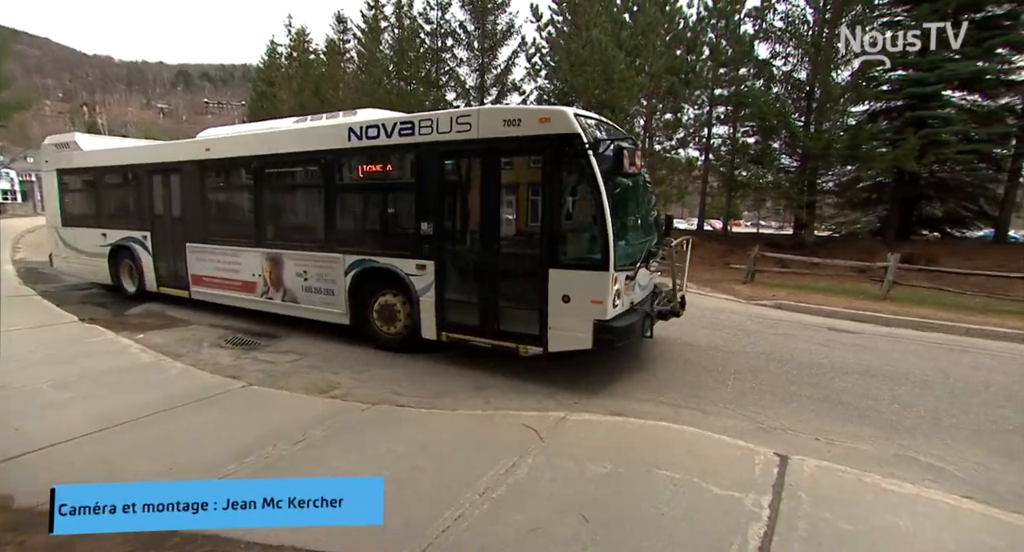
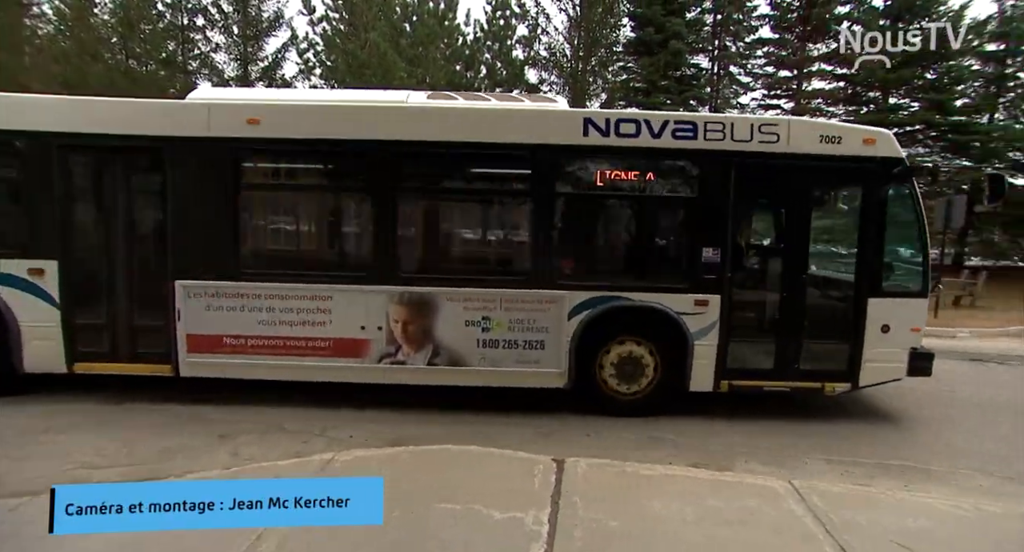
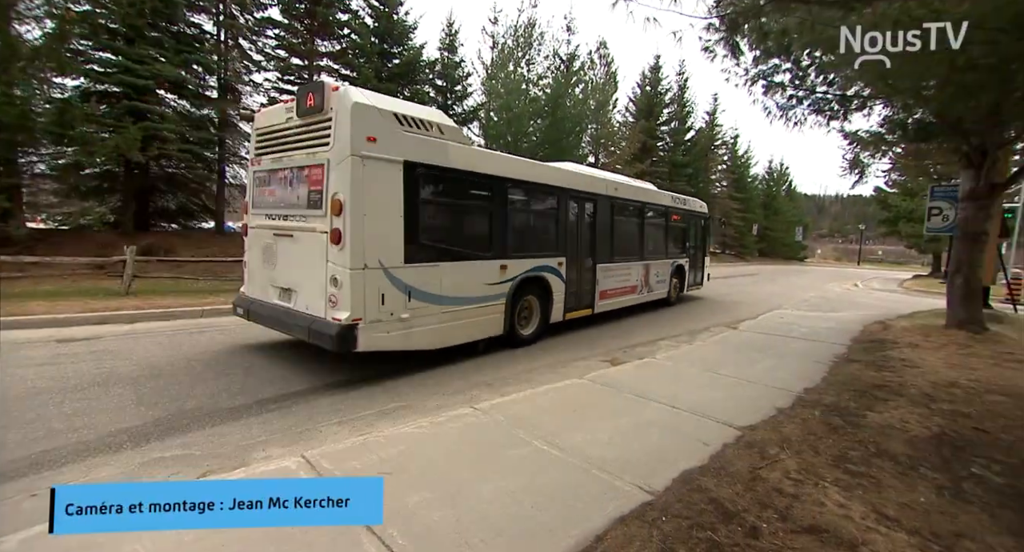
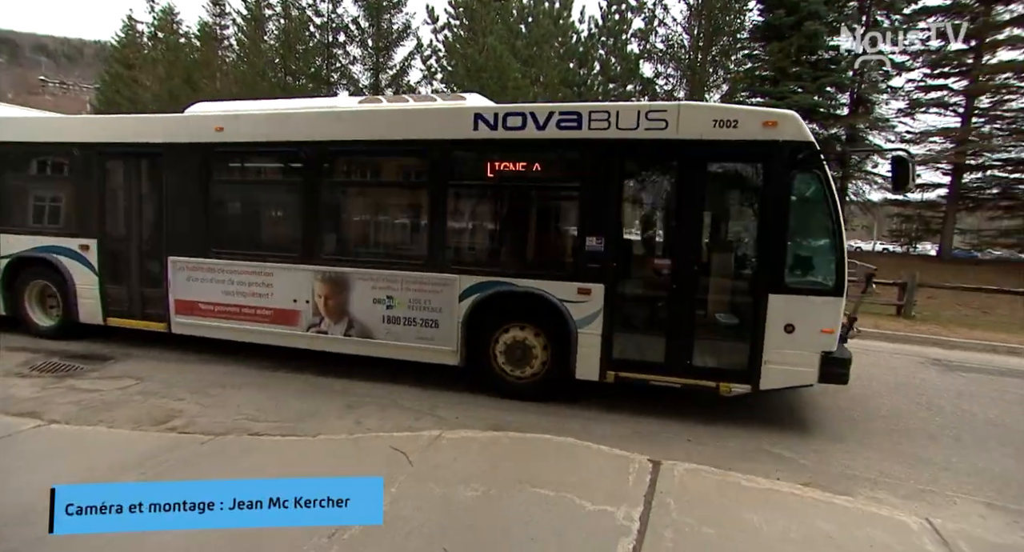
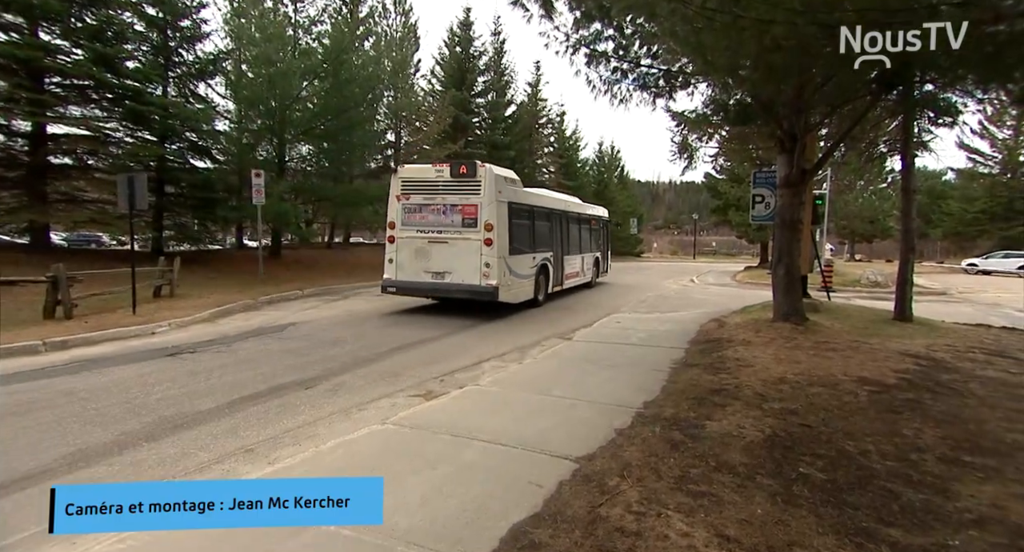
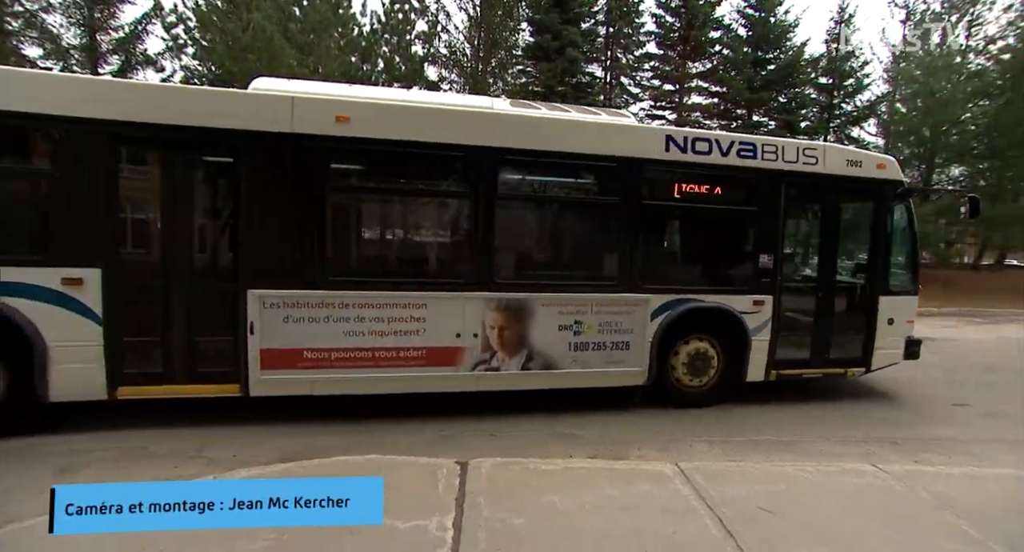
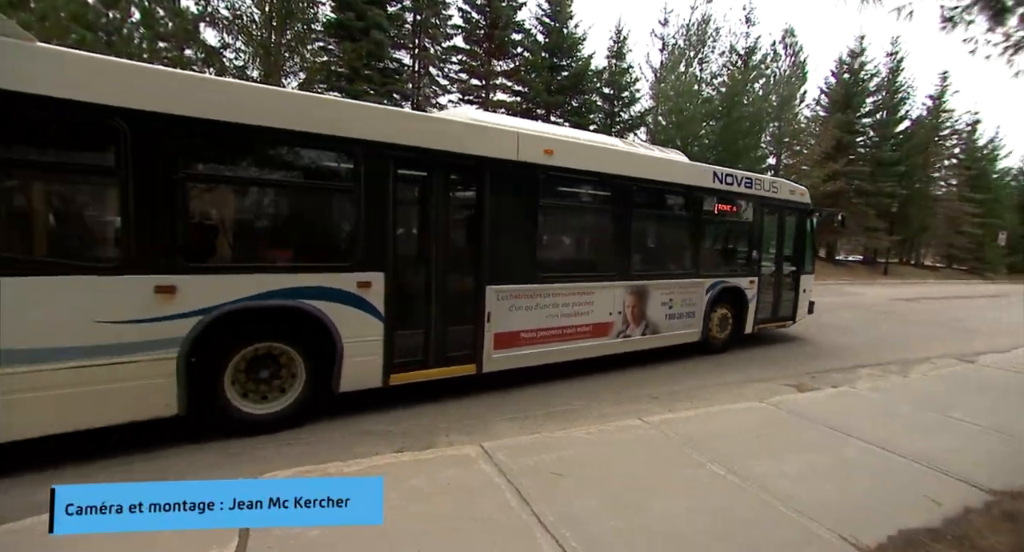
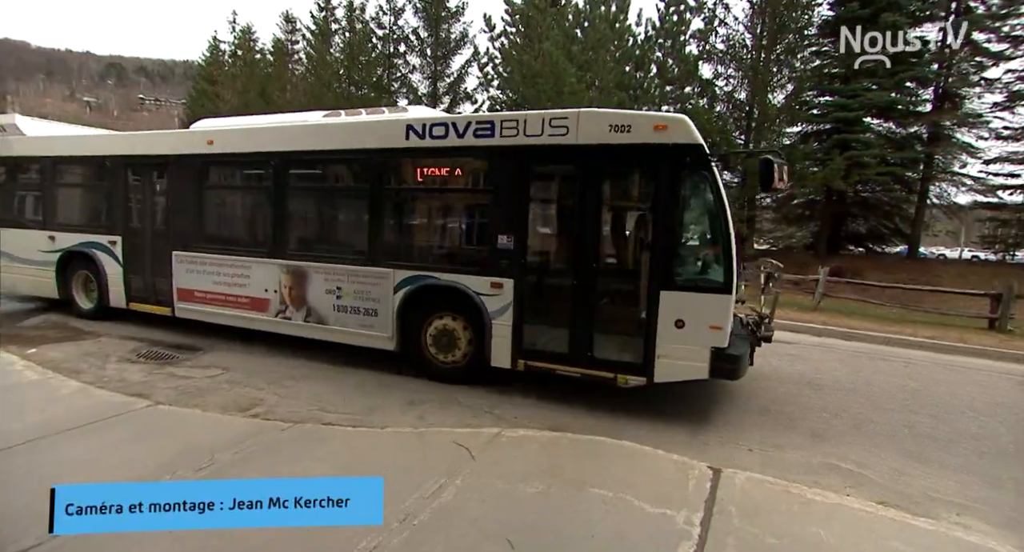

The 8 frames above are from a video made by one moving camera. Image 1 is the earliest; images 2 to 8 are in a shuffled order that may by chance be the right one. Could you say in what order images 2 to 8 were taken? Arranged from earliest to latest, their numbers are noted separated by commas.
8, 4, 2, 6, 7, 3, 5
